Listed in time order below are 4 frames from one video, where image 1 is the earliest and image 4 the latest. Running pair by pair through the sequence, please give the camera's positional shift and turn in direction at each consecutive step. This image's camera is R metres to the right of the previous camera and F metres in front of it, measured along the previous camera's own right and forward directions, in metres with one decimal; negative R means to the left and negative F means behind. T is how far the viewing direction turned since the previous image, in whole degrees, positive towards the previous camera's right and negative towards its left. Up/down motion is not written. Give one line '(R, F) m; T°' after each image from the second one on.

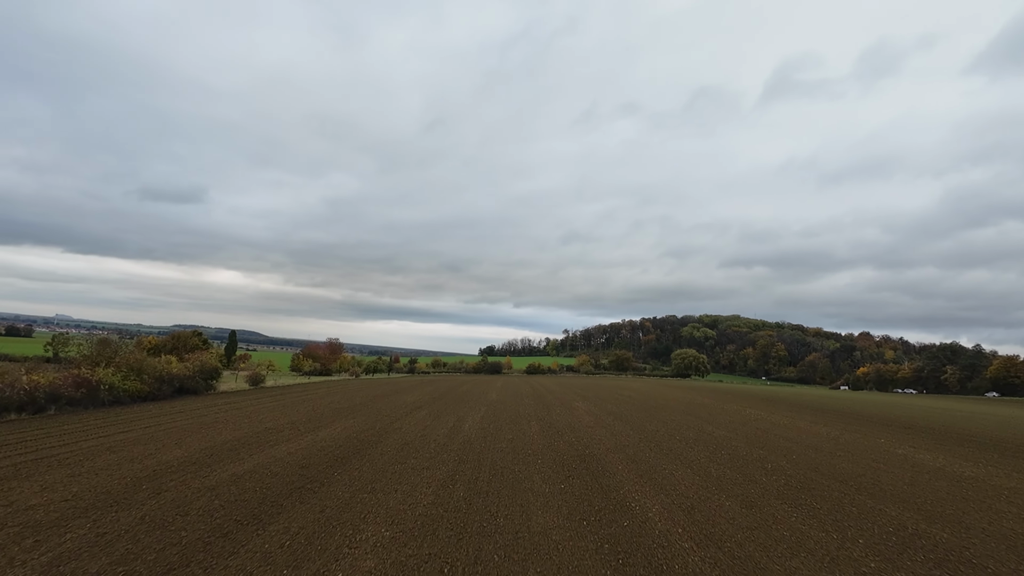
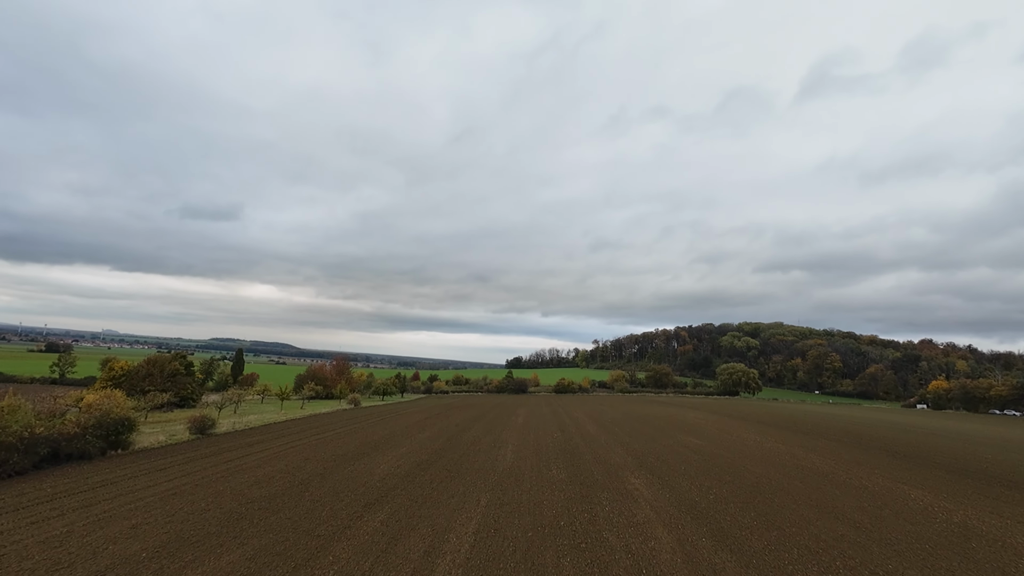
(+0.3, +7.3) m; -3°
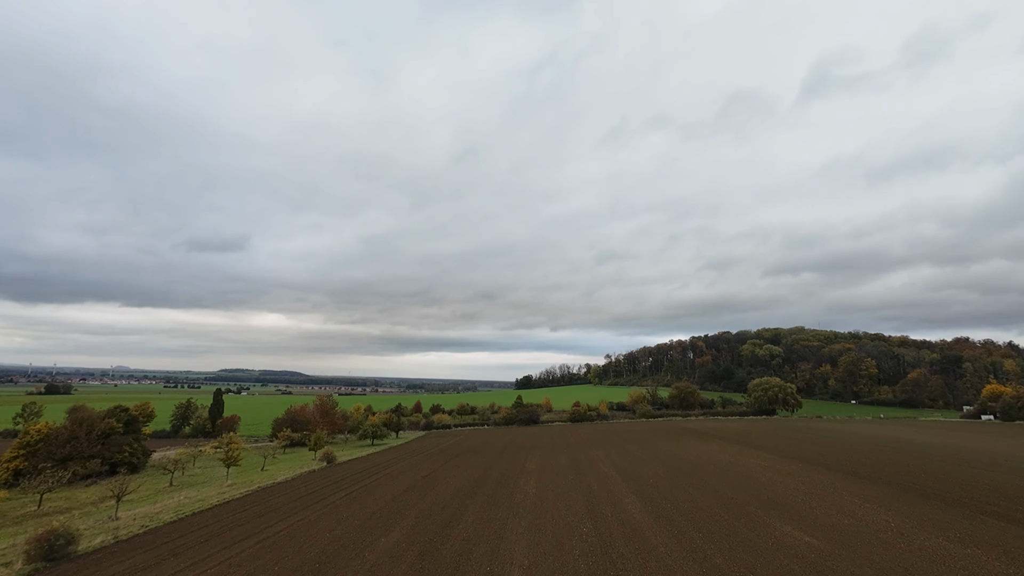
(+0.3, +7.4) m; -1°
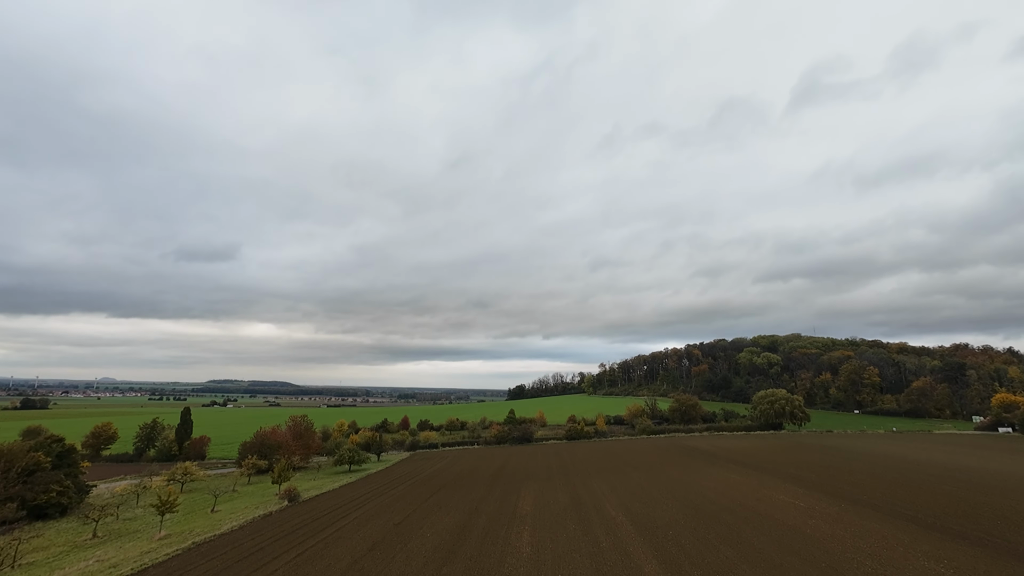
(+0.2, +4.1) m; +1°
